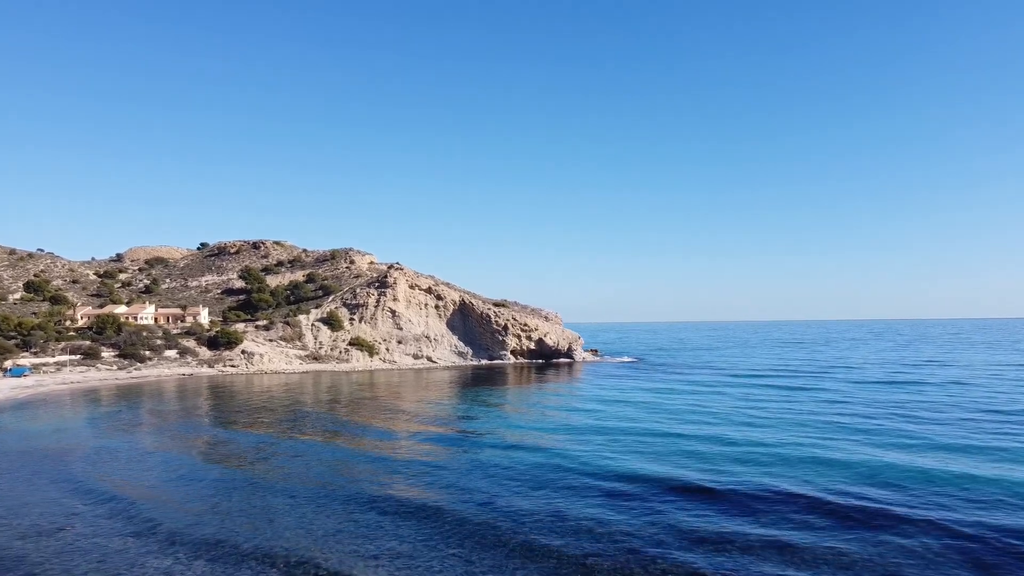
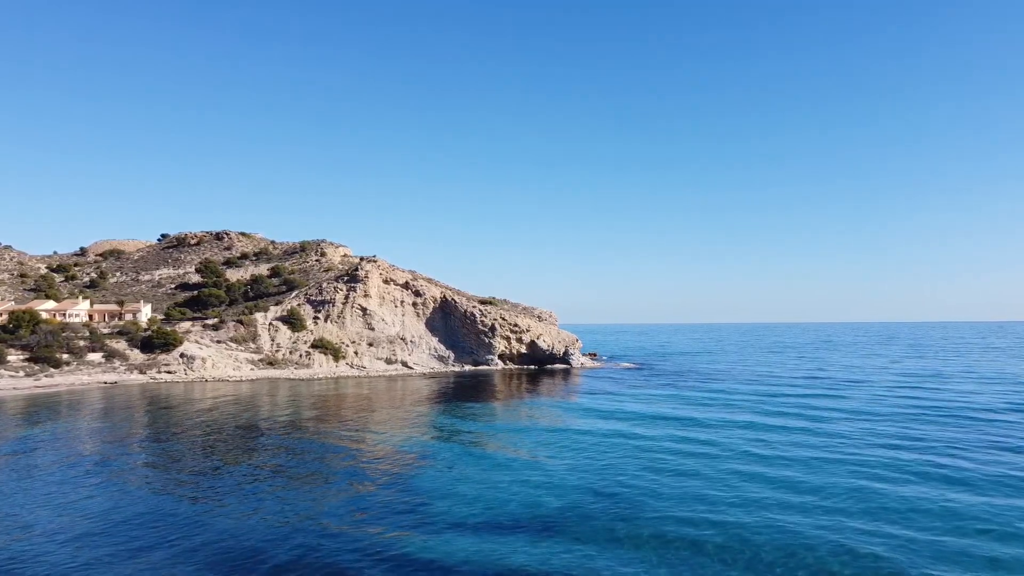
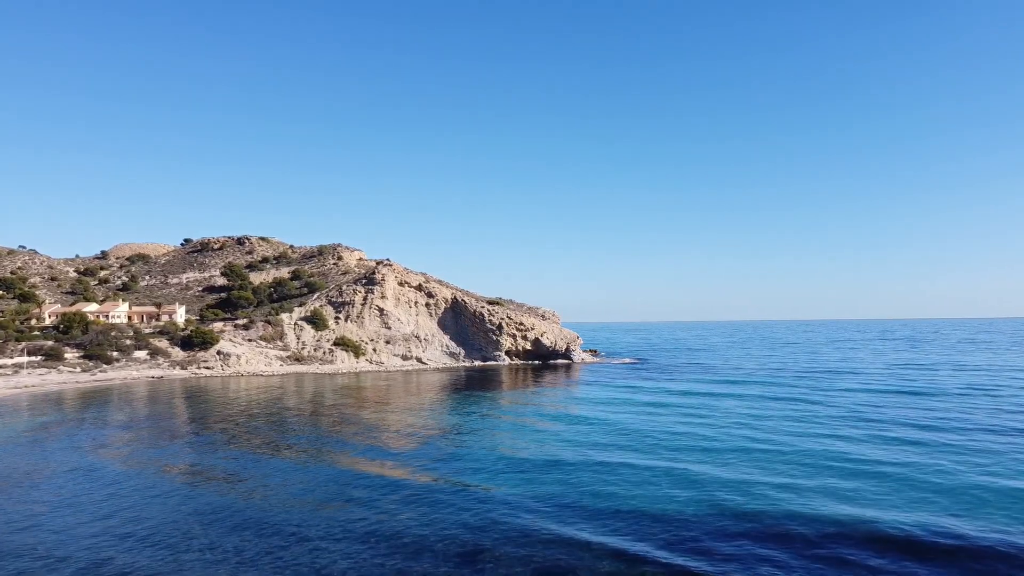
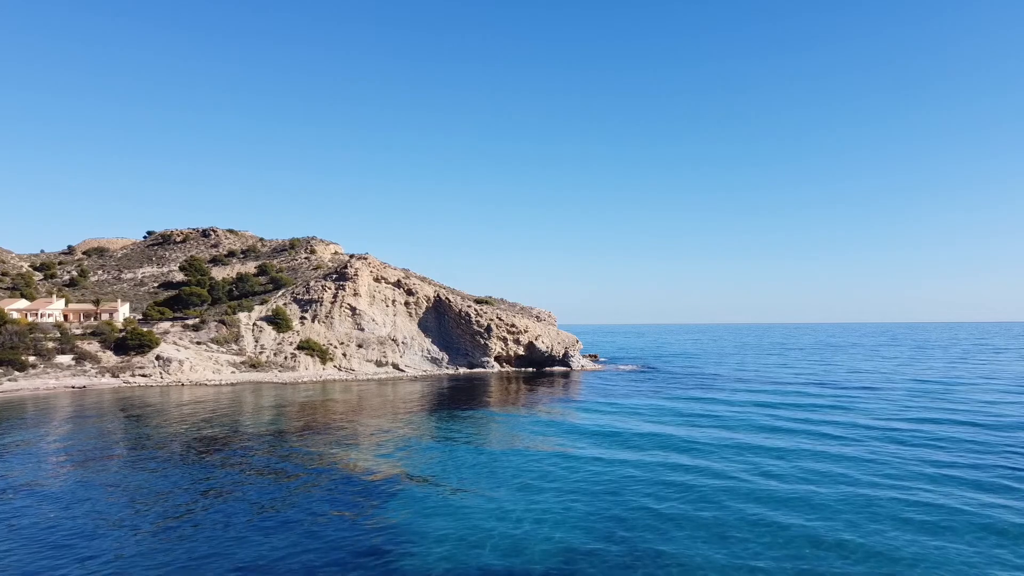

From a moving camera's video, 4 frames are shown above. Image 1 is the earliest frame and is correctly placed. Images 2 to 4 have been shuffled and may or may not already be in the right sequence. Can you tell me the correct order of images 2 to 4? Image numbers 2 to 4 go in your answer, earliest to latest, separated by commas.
3, 2, 4
